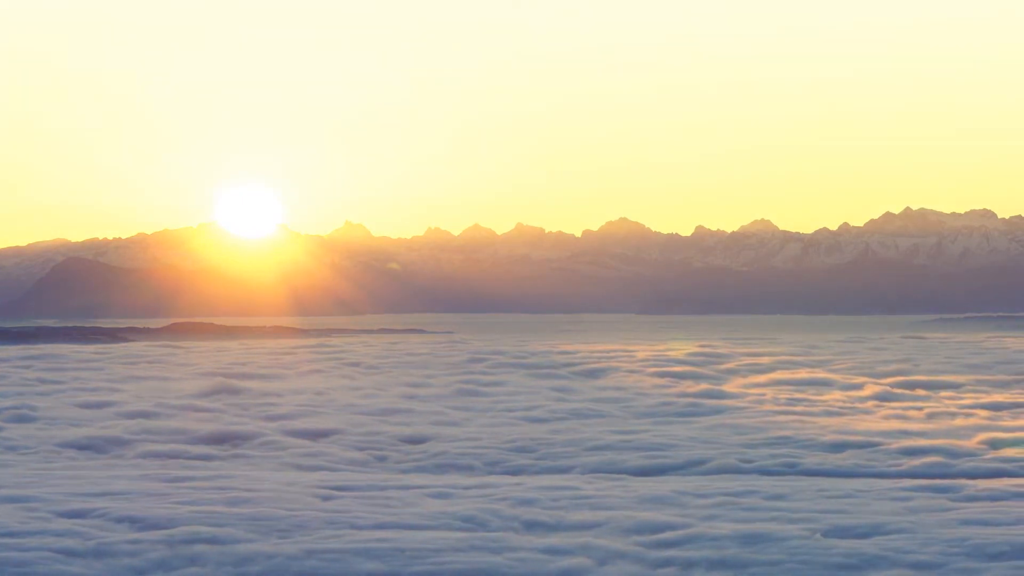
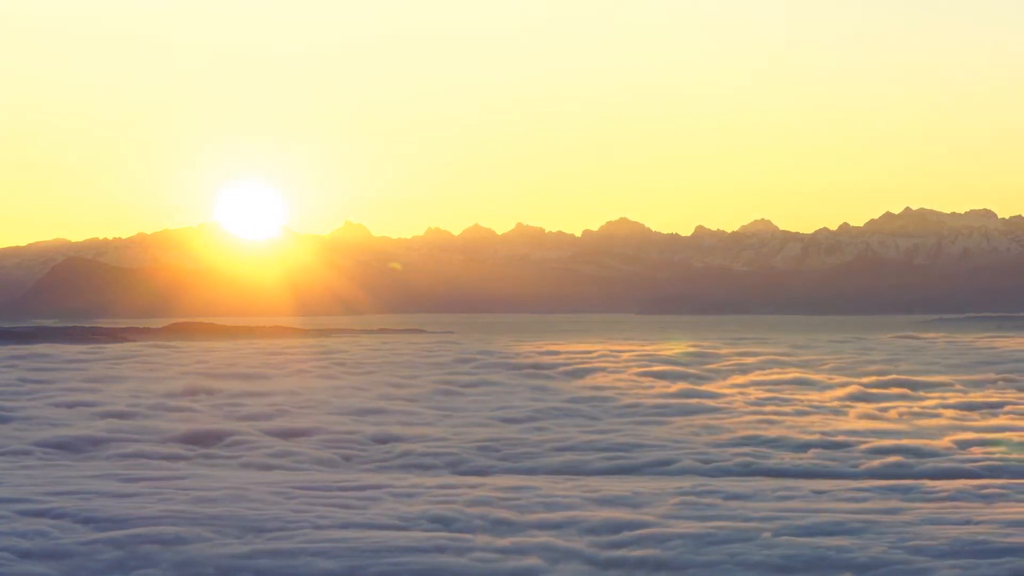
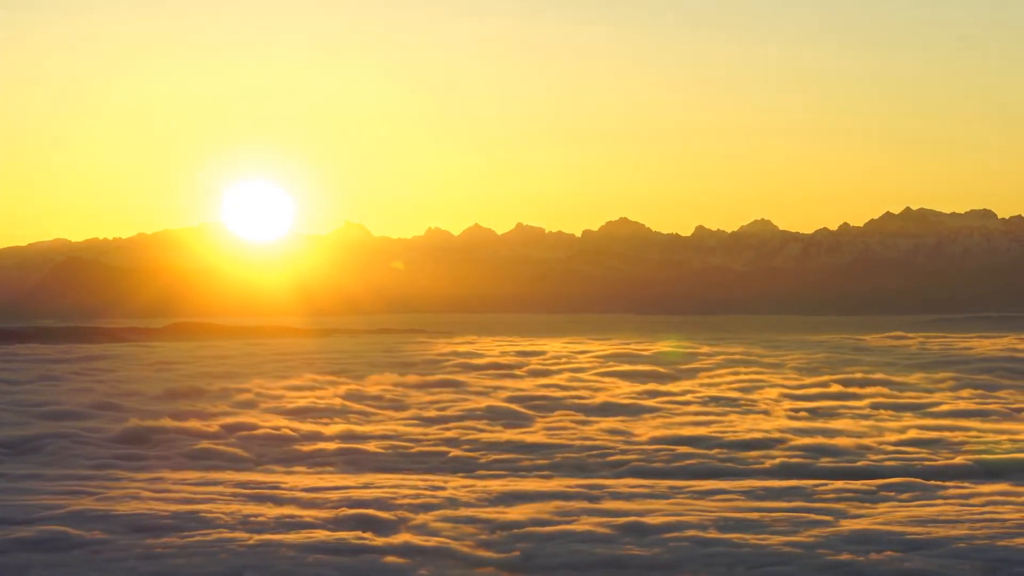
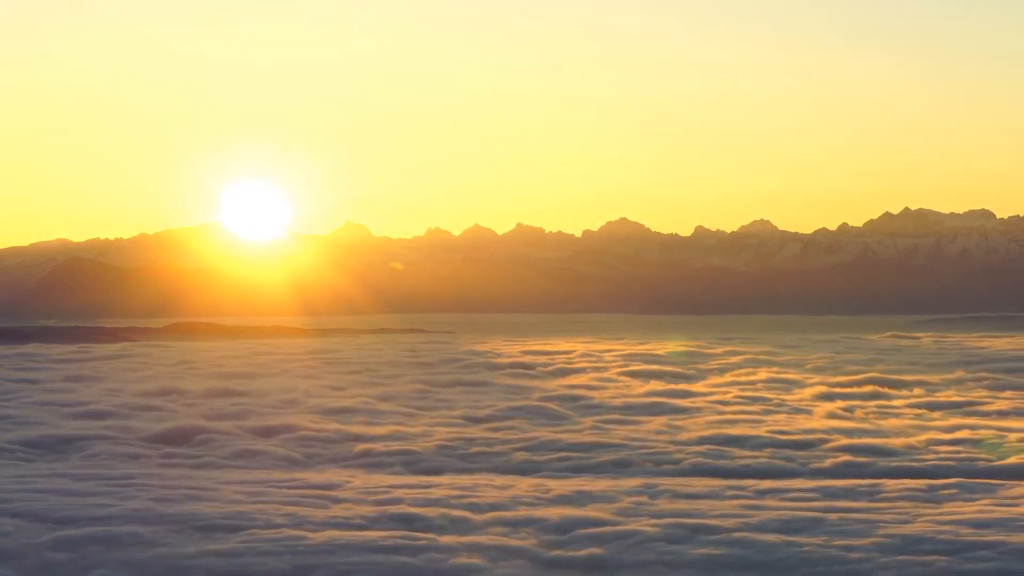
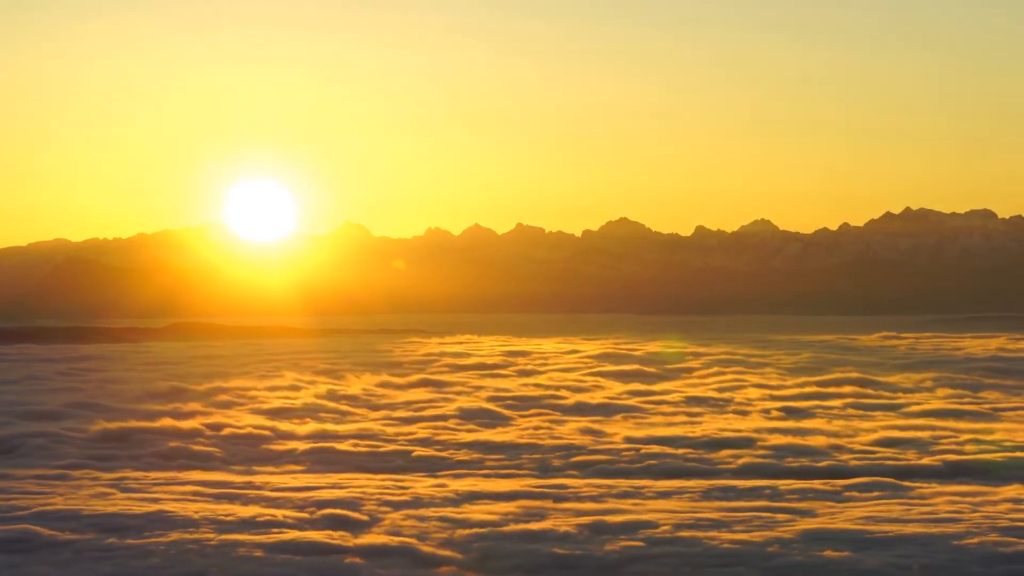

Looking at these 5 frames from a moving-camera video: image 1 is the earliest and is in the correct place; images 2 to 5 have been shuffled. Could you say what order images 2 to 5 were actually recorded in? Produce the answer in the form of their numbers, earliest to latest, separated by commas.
2, 4, 3, 5
